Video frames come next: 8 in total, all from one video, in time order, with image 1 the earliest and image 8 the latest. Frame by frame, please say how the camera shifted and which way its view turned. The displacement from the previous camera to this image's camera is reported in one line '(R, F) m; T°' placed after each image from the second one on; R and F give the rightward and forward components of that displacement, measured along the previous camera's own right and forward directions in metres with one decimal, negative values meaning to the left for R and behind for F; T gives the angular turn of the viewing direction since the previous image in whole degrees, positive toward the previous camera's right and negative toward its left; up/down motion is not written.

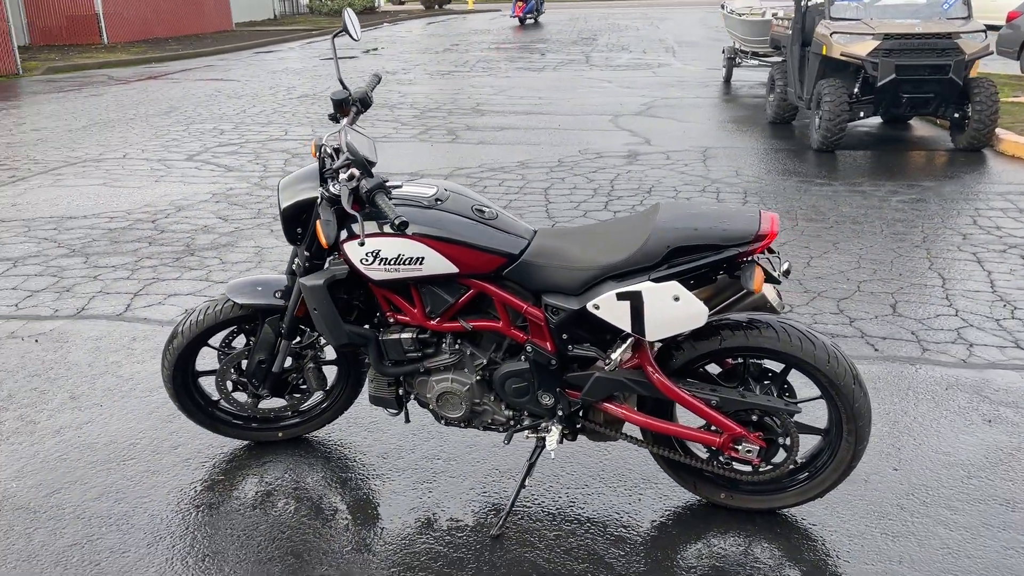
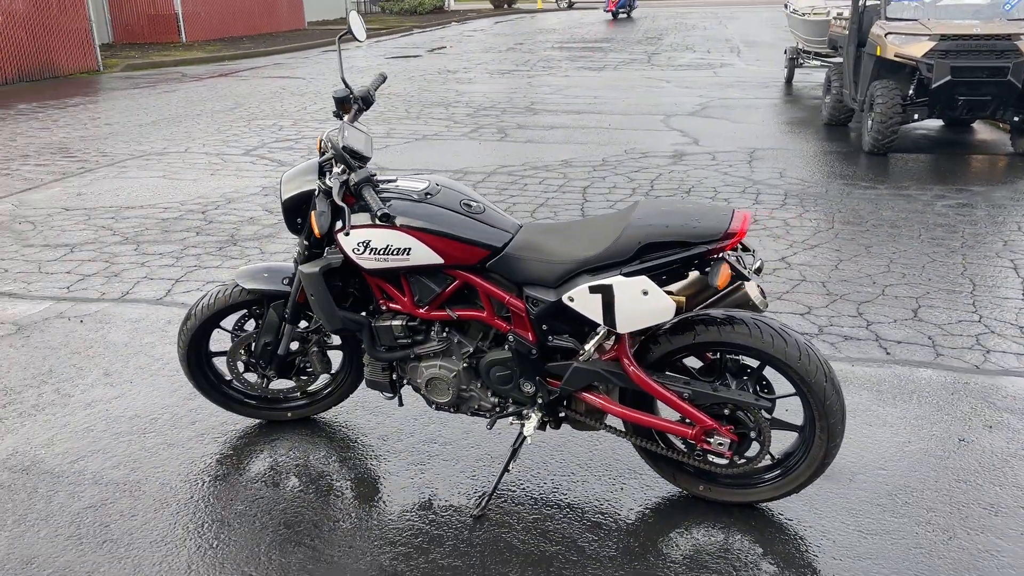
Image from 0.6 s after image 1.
(+0.3, -0.1) m; -4°
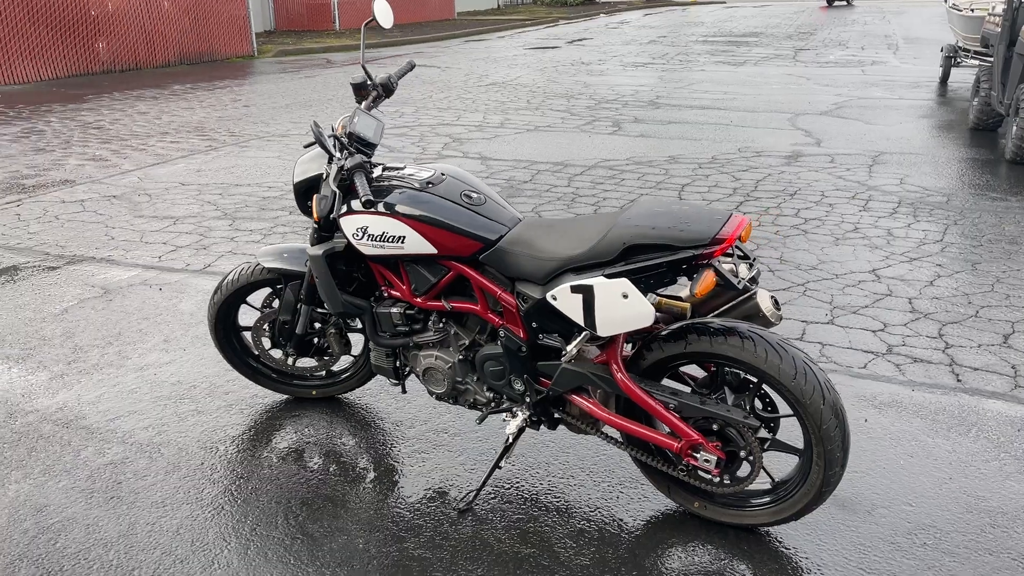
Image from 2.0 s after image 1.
(+0.5, +0.1) m; -9°
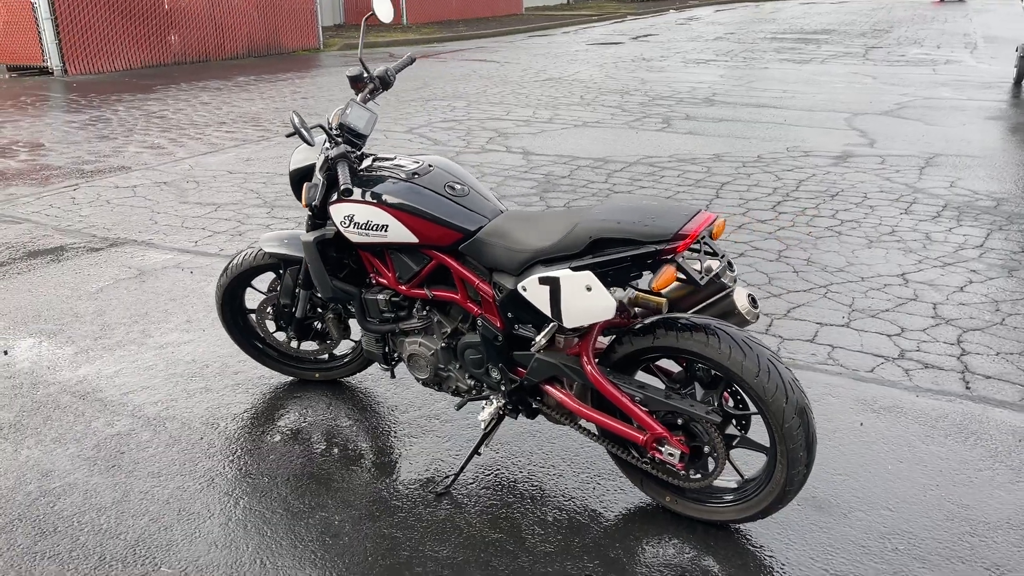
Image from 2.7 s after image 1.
(+0.3, -0.1) m; -4°
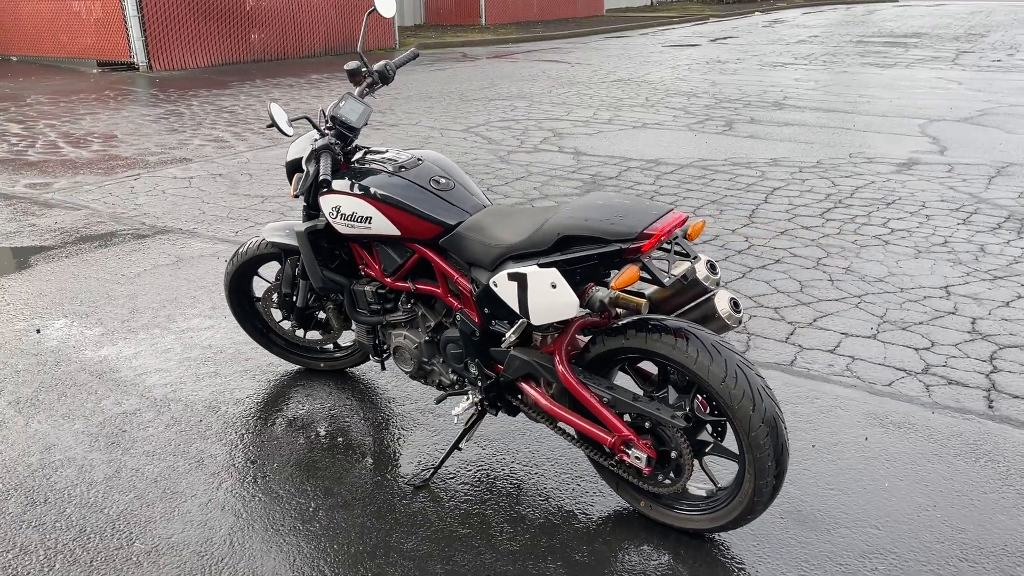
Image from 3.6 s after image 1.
(+0.4, 0.0) m; -5°
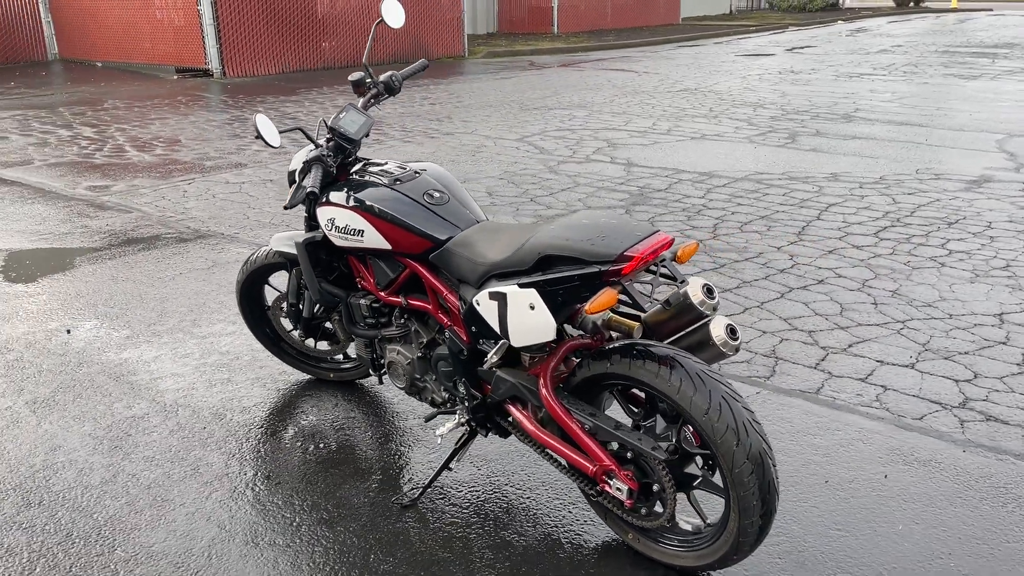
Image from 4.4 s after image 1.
(+0.3, +0.1) m; -5°
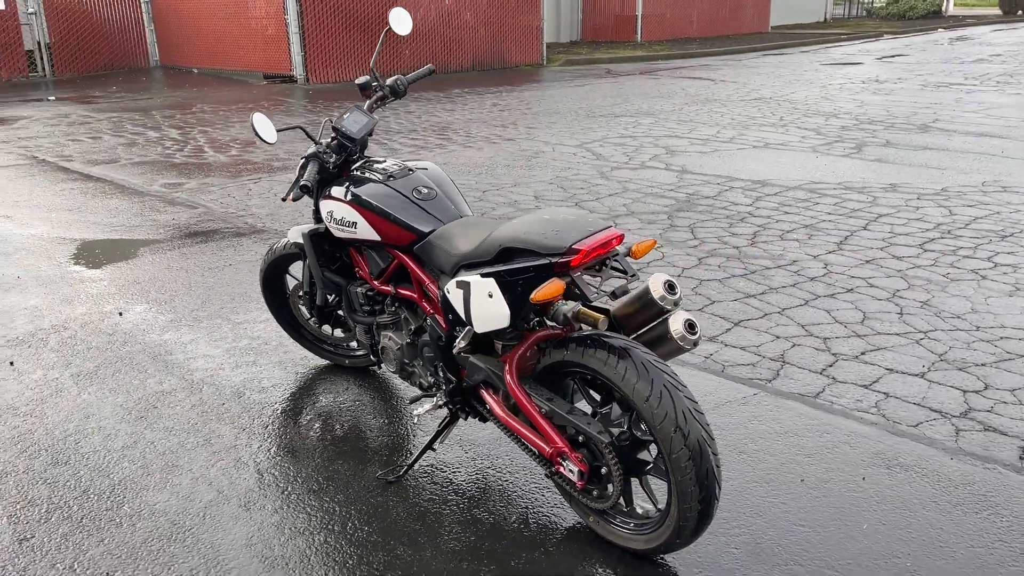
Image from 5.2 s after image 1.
(+0.4, -0.2) m; -6°
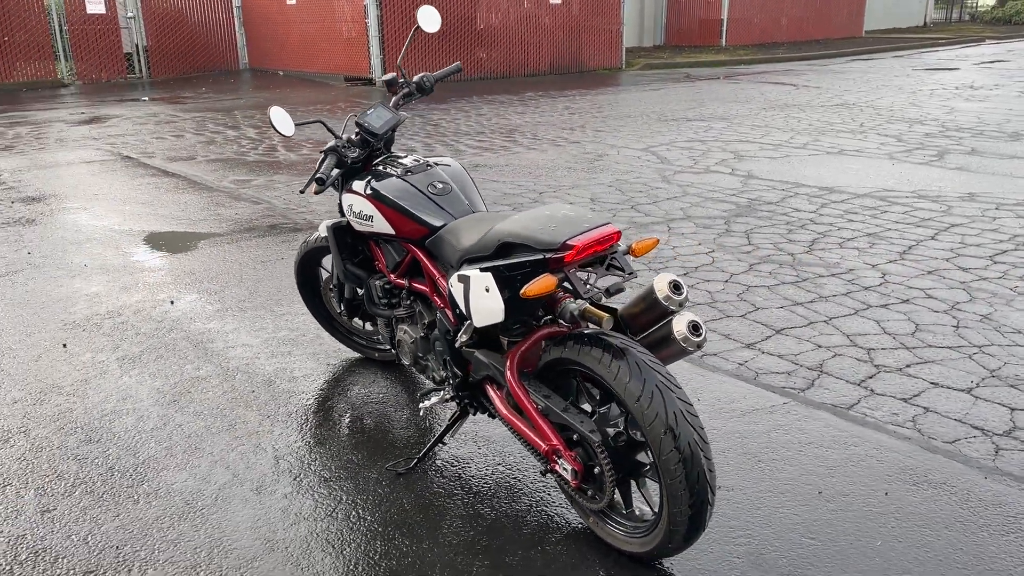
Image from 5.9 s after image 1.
(+0.3, 0.0) m; -5°
